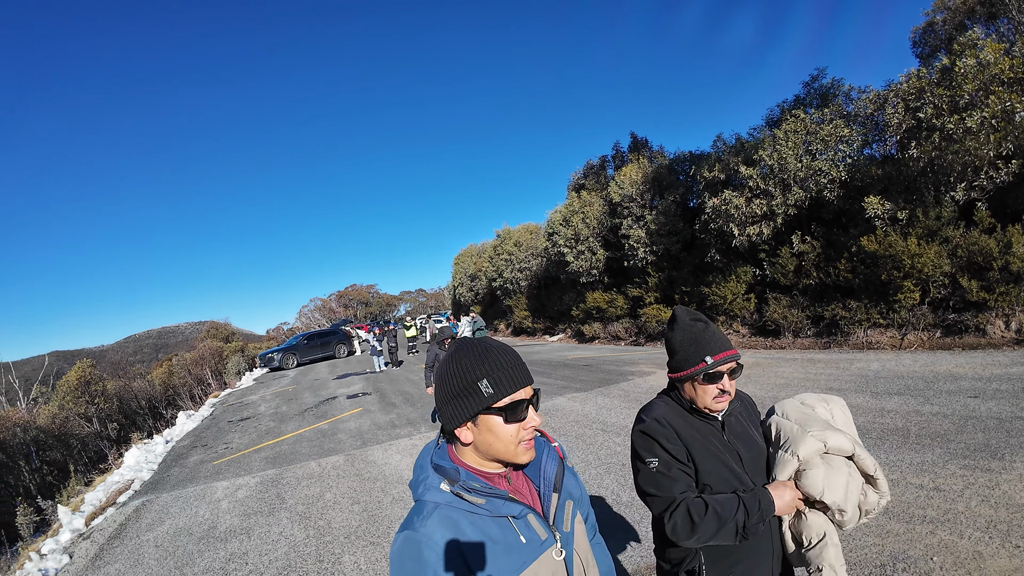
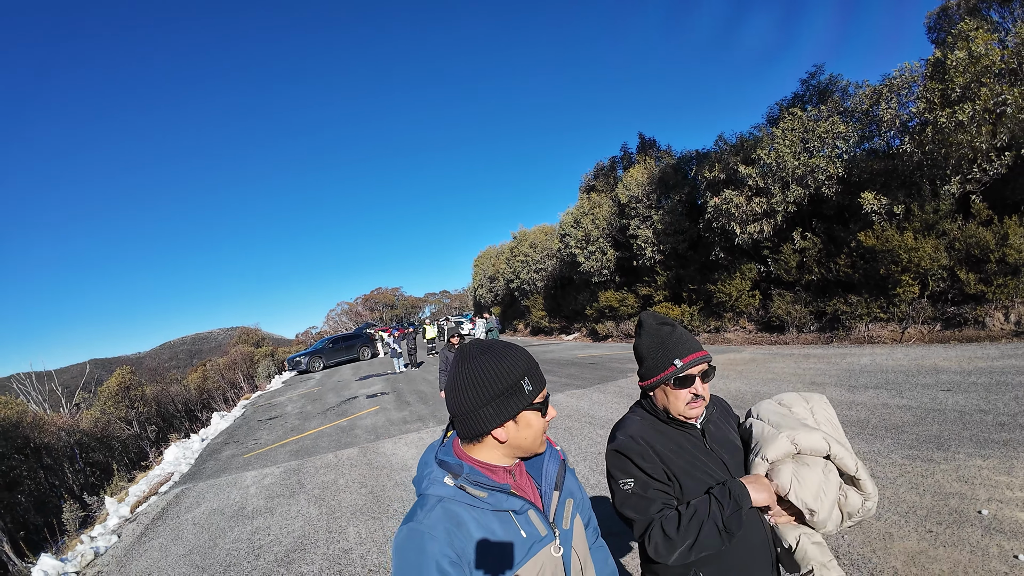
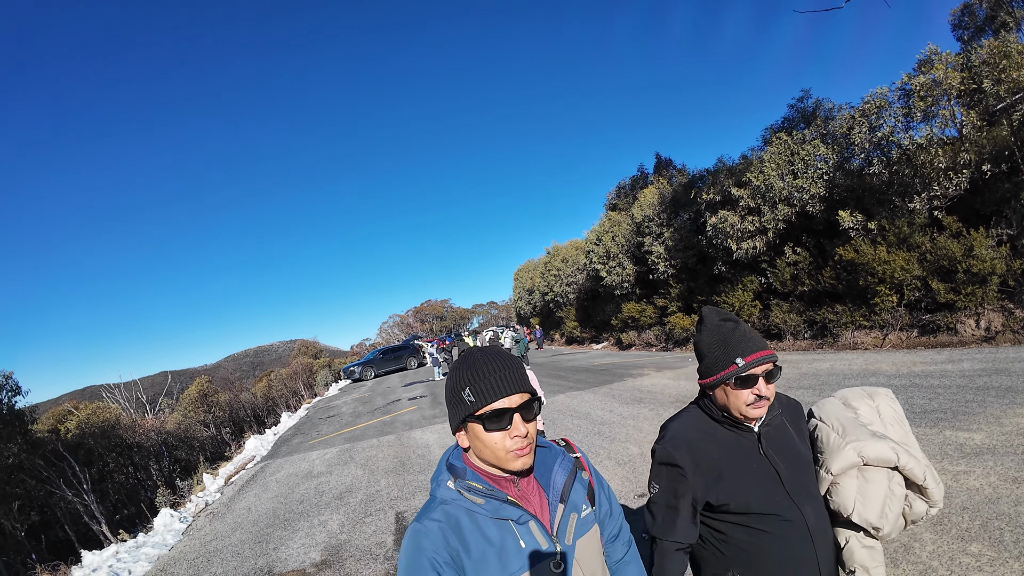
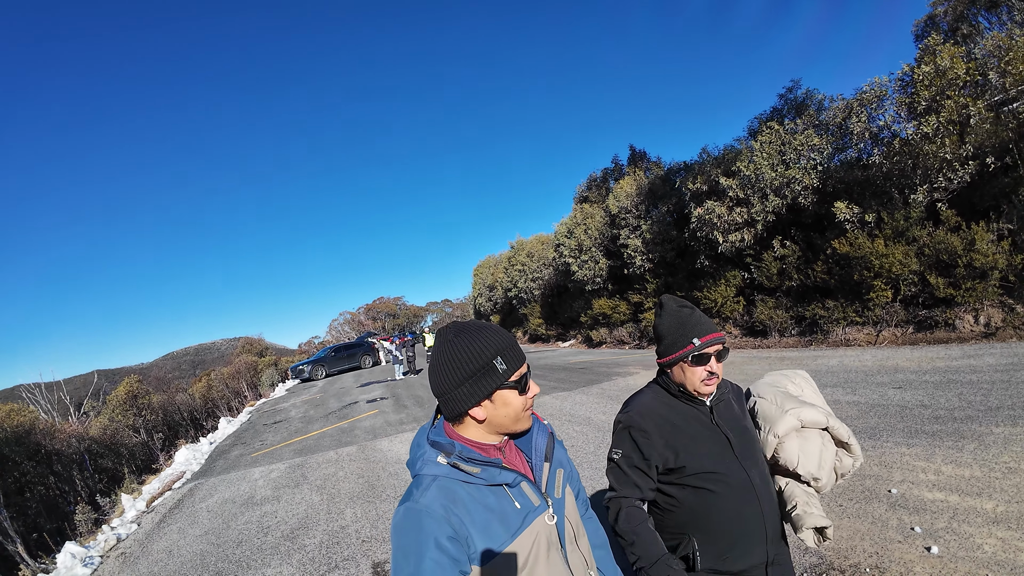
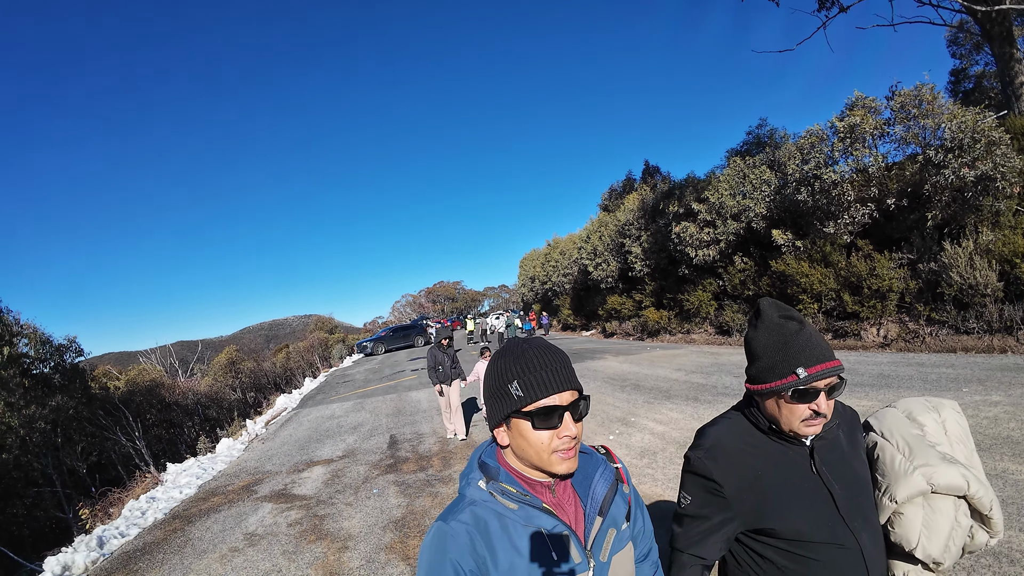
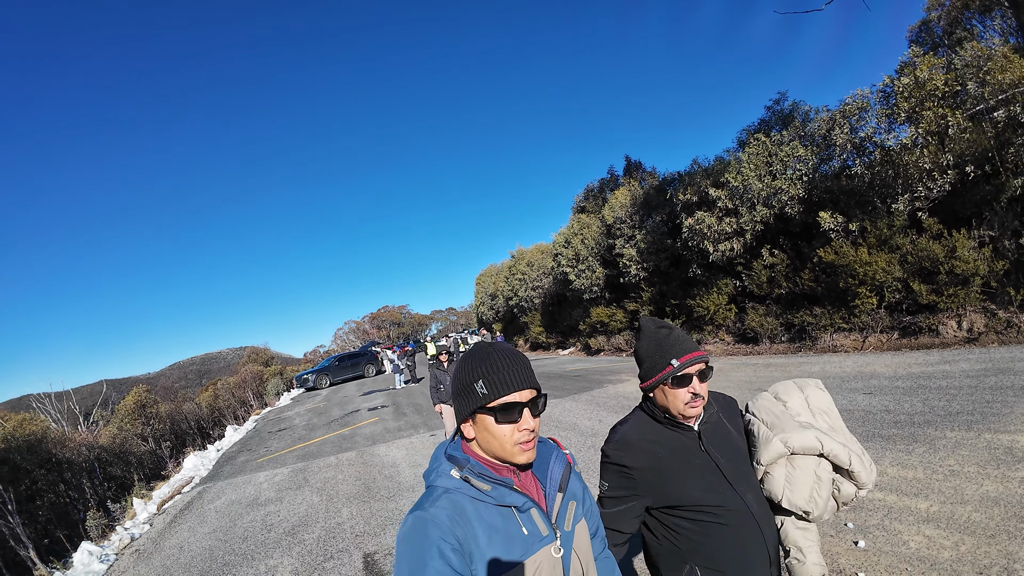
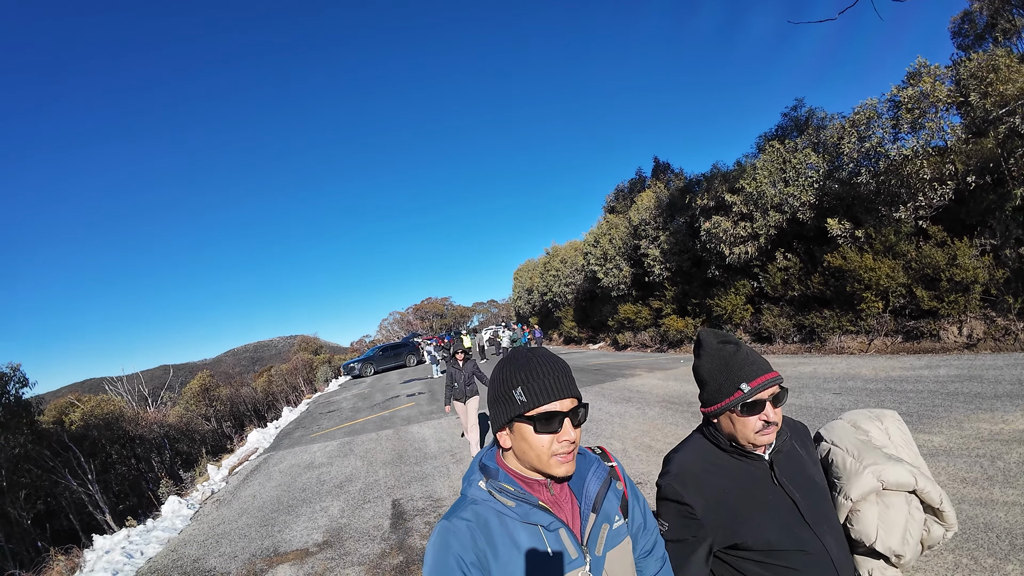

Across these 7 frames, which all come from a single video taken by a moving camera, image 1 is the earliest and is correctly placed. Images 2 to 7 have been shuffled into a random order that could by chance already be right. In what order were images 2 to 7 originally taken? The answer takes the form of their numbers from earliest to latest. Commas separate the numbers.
2, 4, 6, 3, 7, 5
